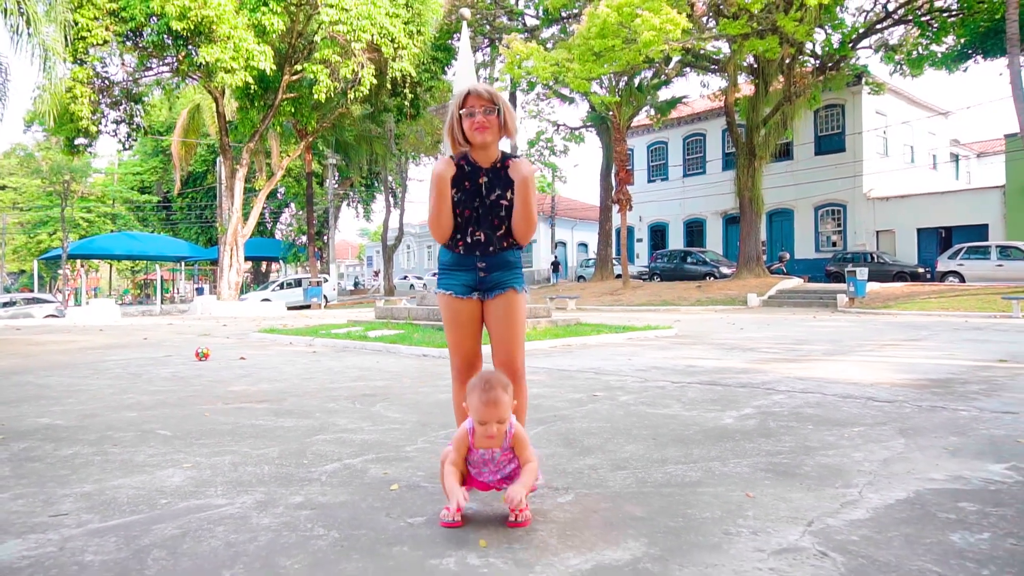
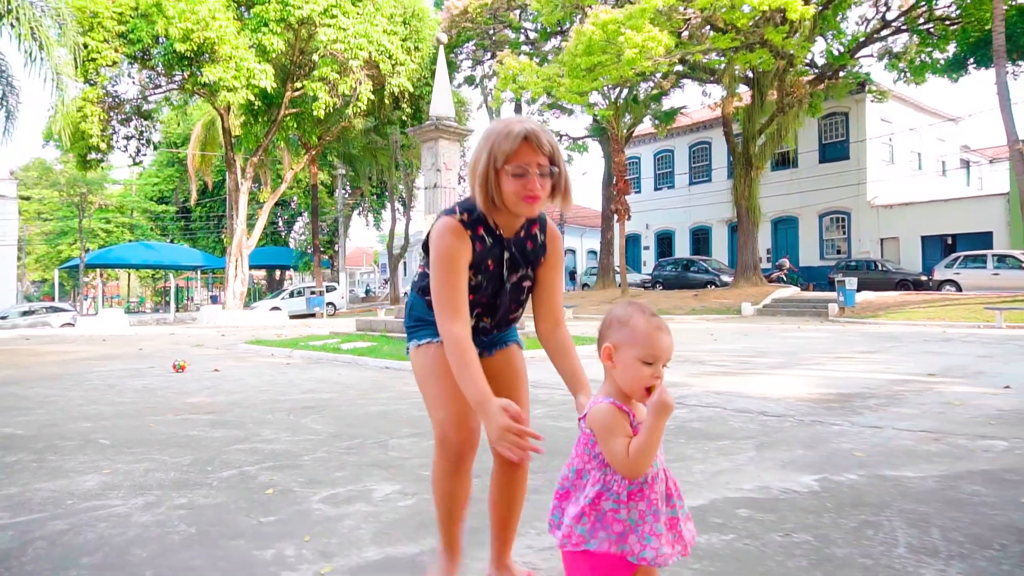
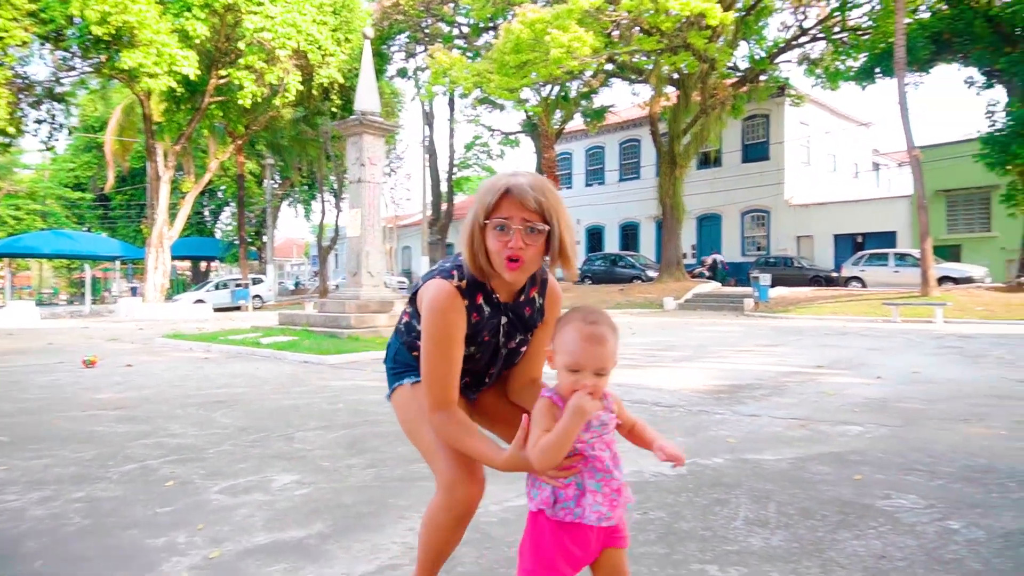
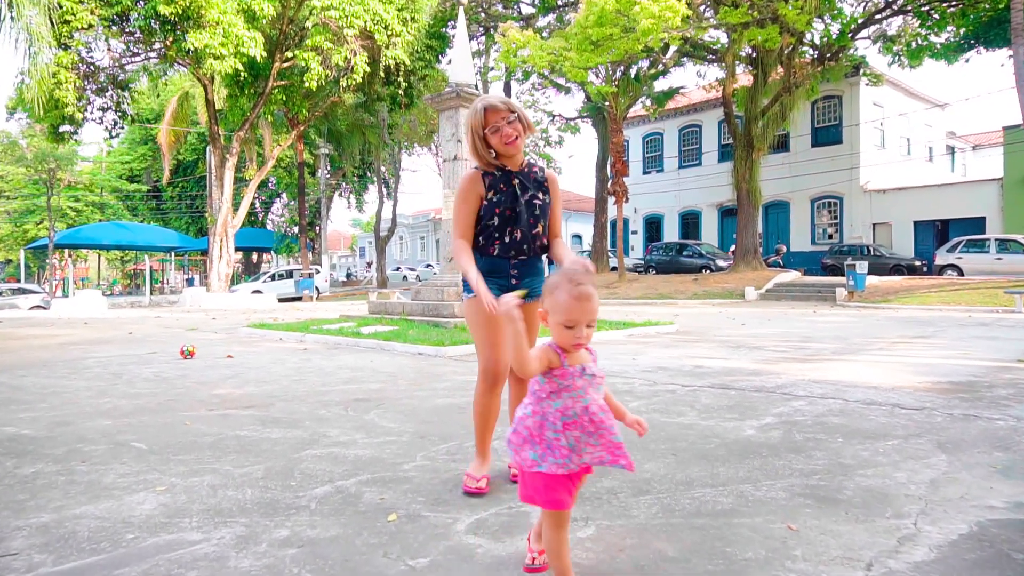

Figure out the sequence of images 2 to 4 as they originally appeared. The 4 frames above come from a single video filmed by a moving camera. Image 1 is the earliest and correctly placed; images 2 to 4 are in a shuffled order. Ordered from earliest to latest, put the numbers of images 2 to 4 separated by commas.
4, 2, 3
